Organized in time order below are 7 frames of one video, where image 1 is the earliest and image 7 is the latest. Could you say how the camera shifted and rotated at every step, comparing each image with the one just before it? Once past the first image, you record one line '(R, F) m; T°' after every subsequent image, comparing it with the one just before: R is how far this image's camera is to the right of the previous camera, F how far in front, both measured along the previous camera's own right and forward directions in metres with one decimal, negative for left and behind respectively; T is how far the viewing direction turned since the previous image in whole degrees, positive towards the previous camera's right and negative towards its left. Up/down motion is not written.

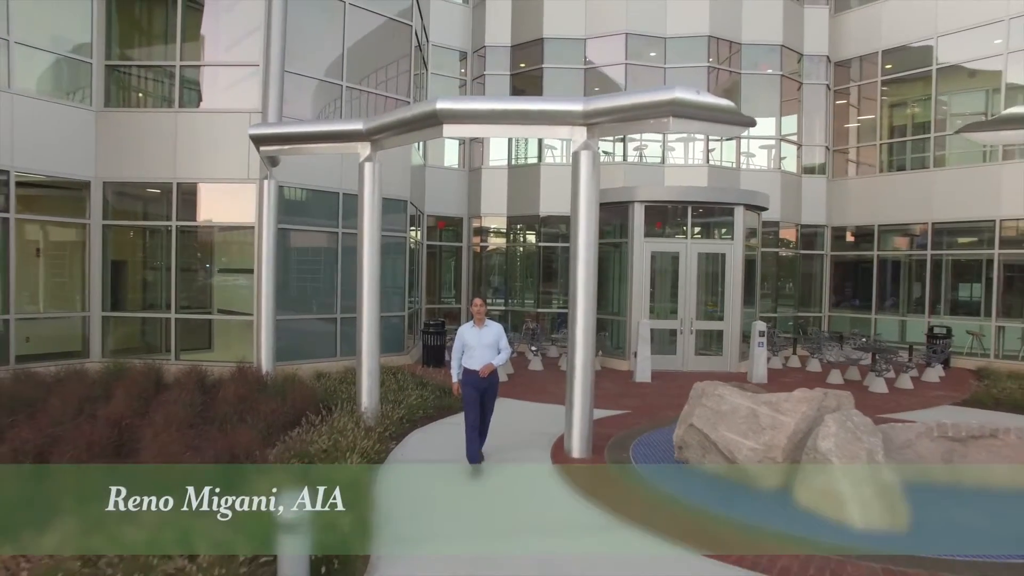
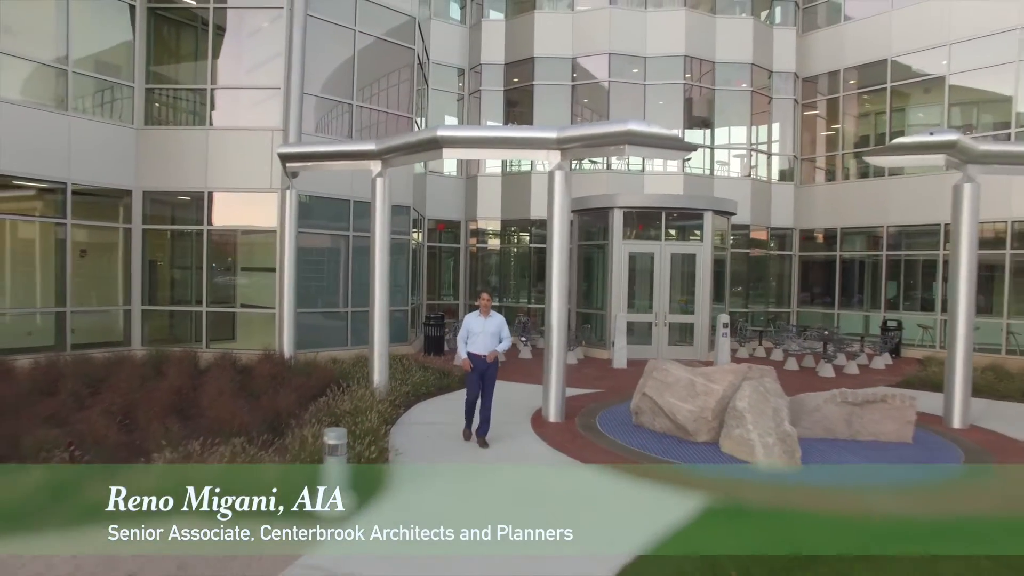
(+0.2, -1.5) m; 0°
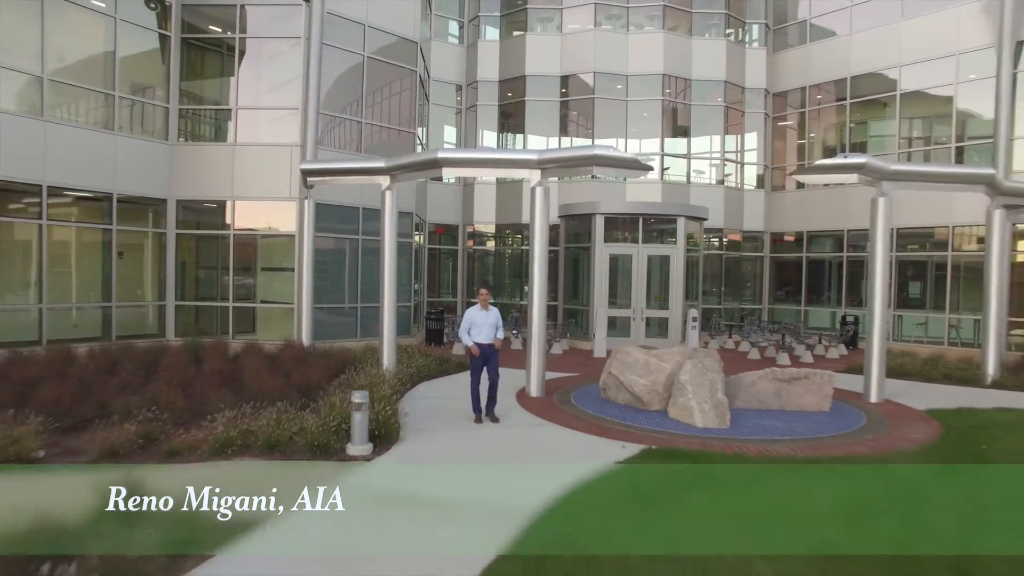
(+0.2, -1.7) m; 0°
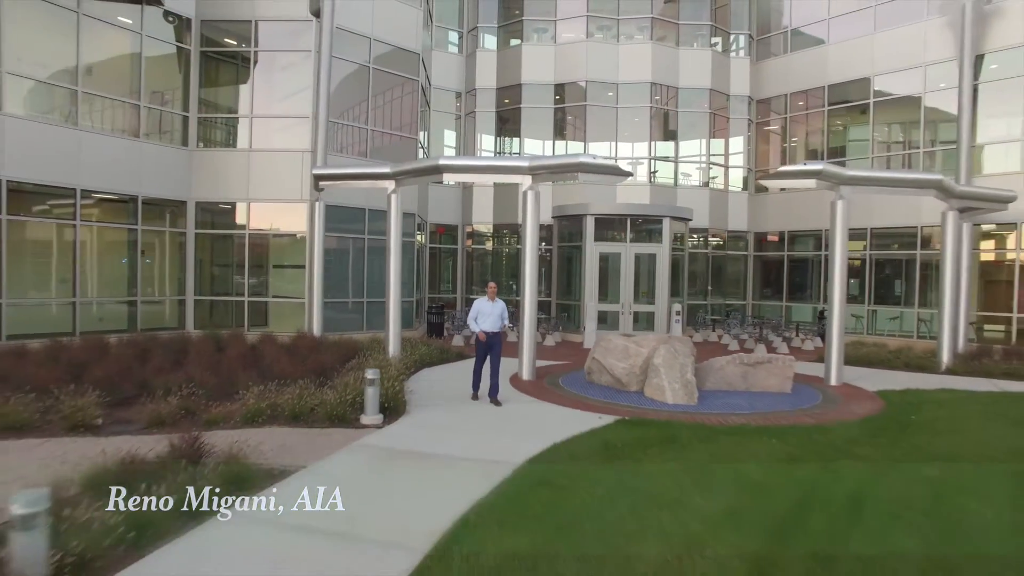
(+0.1, -1.1) m; 0°
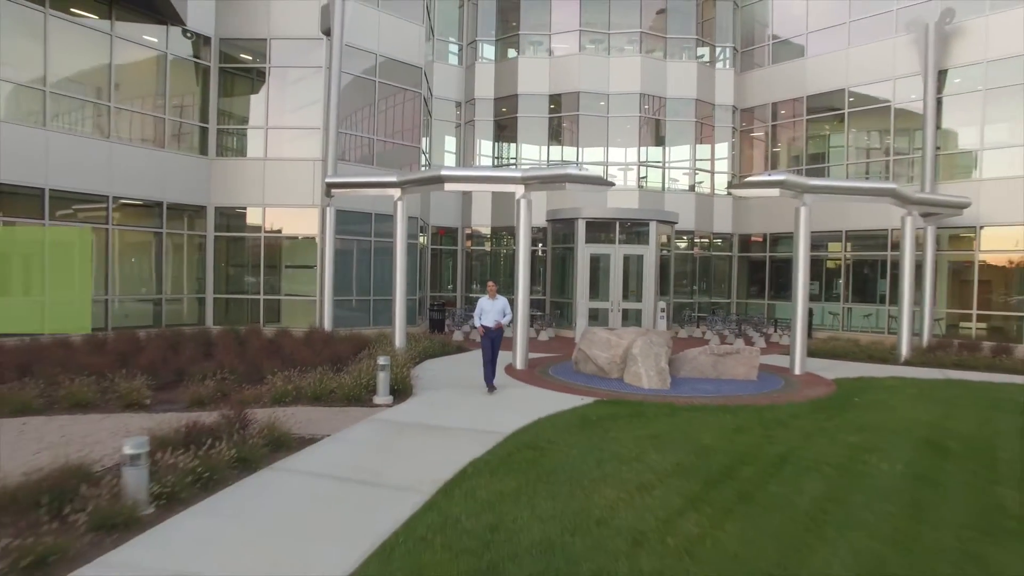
(+0.1, -1.2) m; 0°
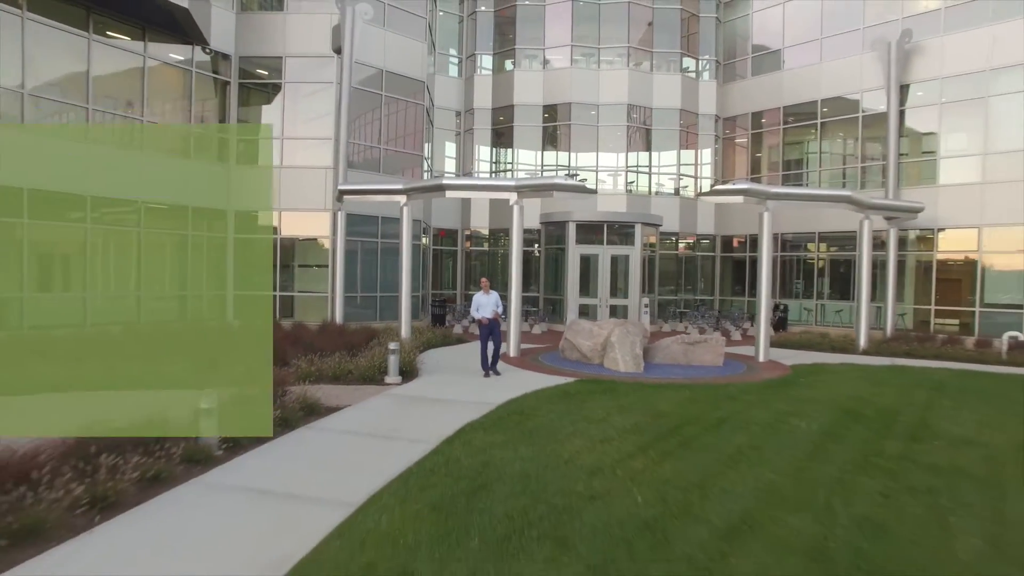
(+0.2, -1.5) m; 0°
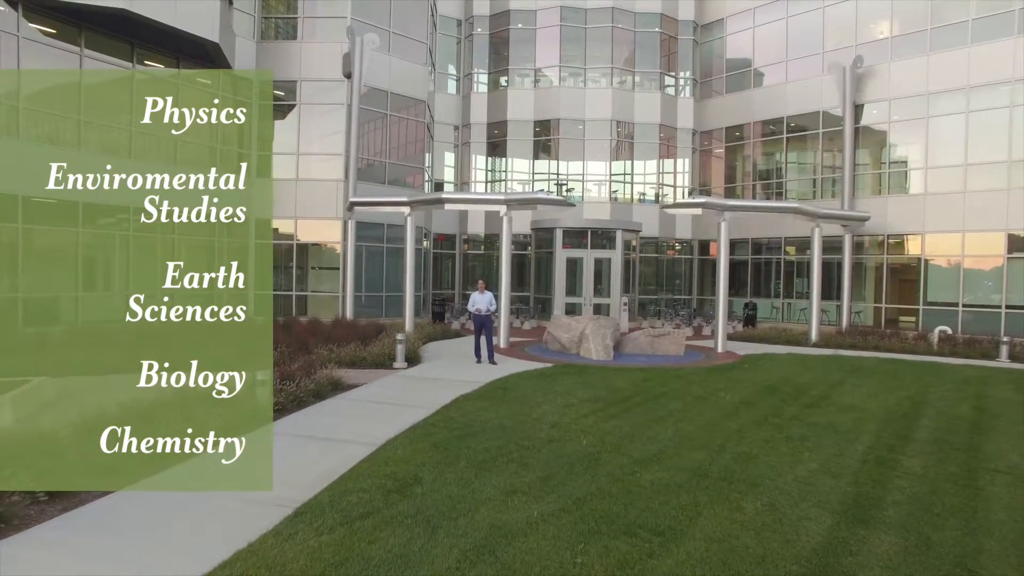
(+0.3, -2.1) m; 0°
